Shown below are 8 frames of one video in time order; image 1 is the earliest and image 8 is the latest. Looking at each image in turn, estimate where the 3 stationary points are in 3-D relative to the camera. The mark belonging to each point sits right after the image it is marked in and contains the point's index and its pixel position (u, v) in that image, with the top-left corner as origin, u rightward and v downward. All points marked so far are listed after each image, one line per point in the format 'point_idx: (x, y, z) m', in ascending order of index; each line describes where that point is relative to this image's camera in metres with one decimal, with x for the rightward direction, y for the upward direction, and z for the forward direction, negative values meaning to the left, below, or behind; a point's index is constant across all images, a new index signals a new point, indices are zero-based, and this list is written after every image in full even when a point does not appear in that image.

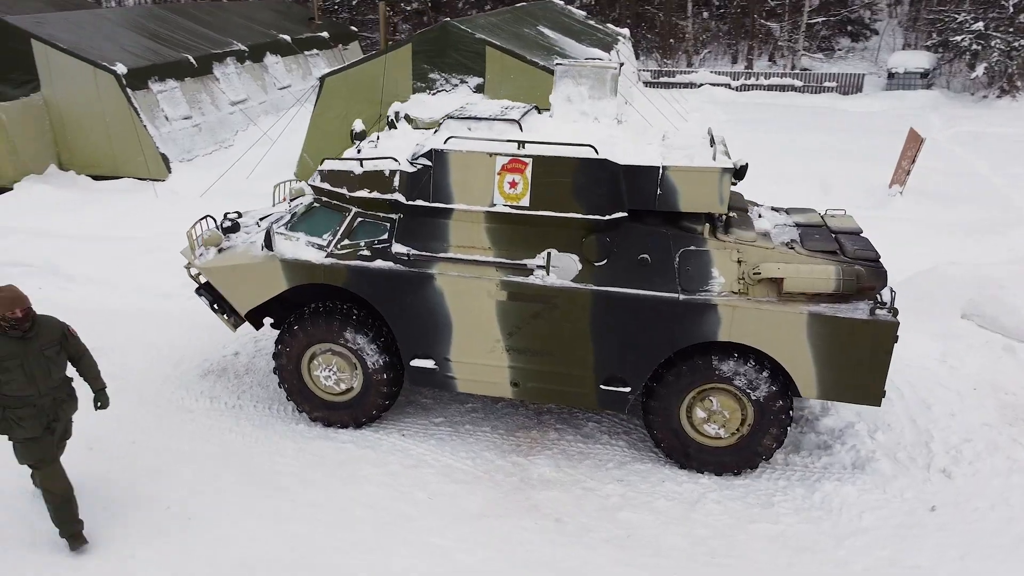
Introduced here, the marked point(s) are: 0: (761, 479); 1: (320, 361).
0: (+1.4, -1.1, +4.5) m
1: (-1.1, -0.4, +4.8) m
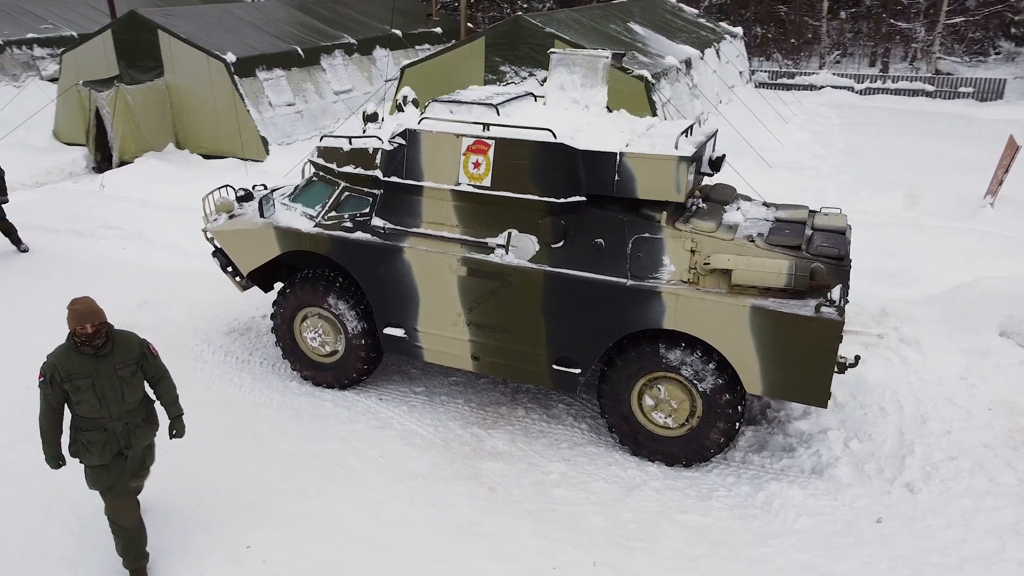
0: (+1.1, -1.0, +4.5) m
1: (-1.3, -0.2, +5.2) m
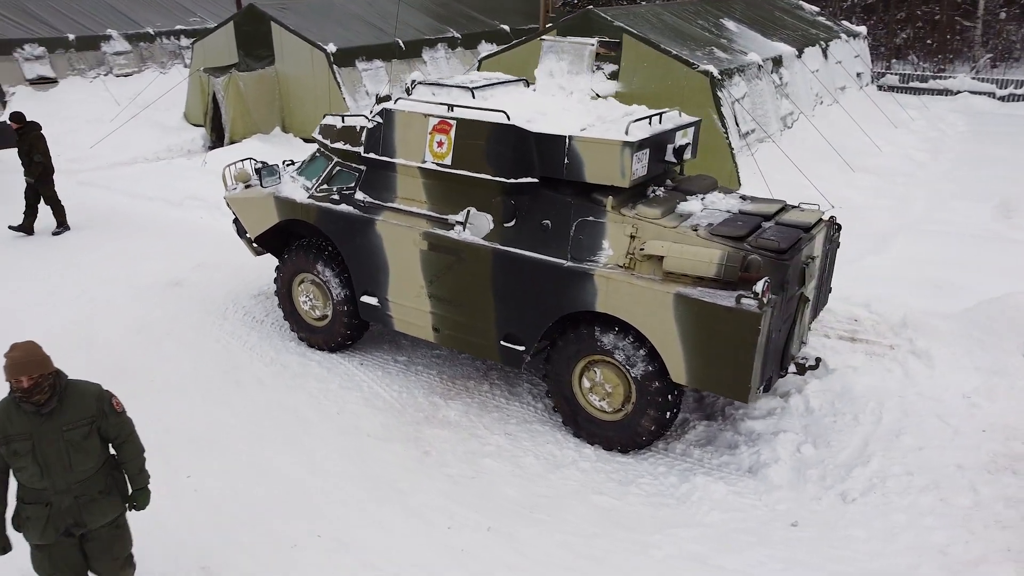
0: (+0.7, -1.0, +4.4) m
1: (-1.4, 0.0, +5.6) m
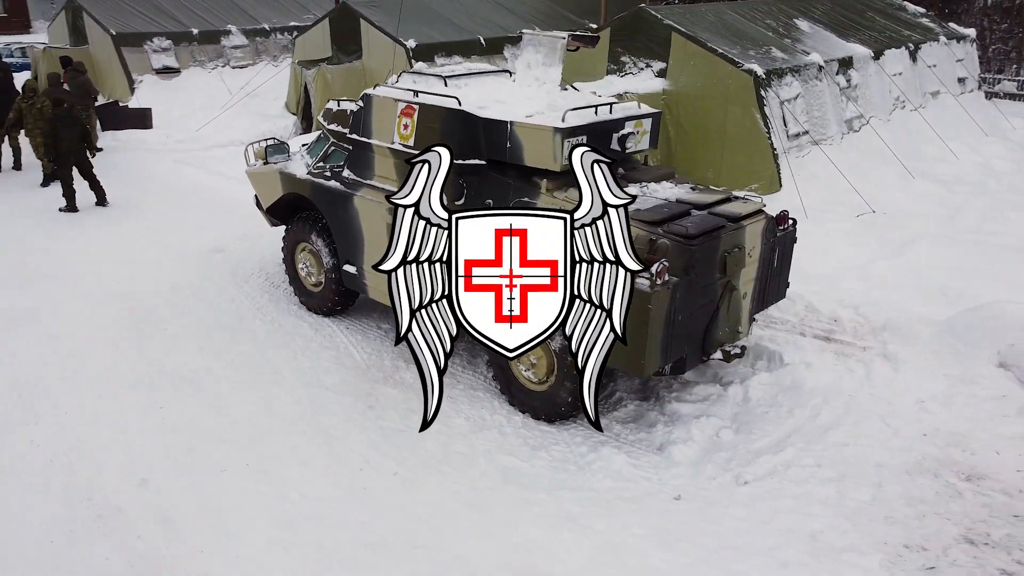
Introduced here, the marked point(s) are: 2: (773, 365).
0: (+0.3, -0.8, +4.7) m
1: (-1.6, +0.2, +6.1) m
2: (+1.7, -0.5, +5.4) m
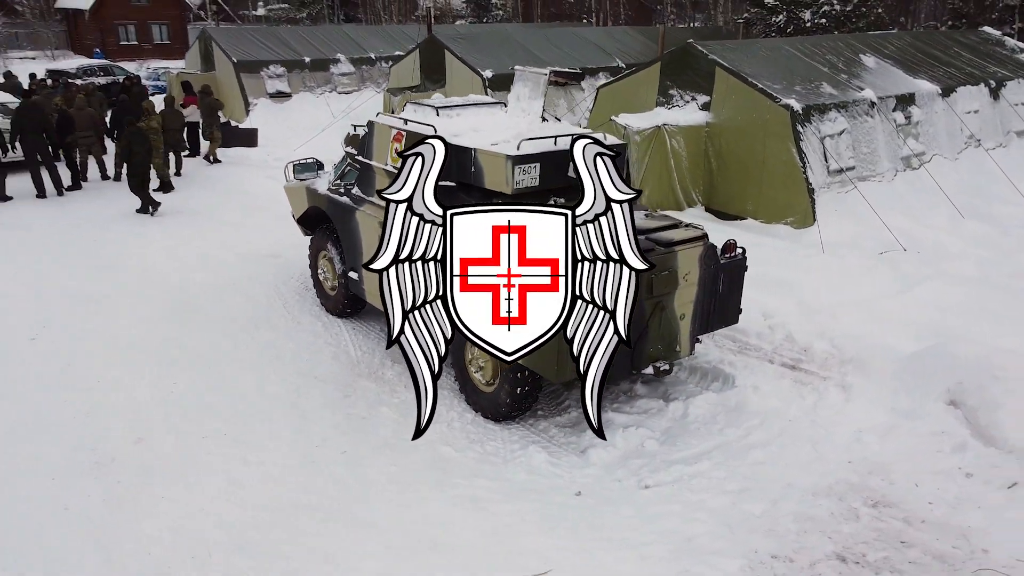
0: (-0.1, -0.9, +5.2) m
1: (-1.6, +0.2, +6.9) m
2: (+1.5, -0.7, +5.6) m
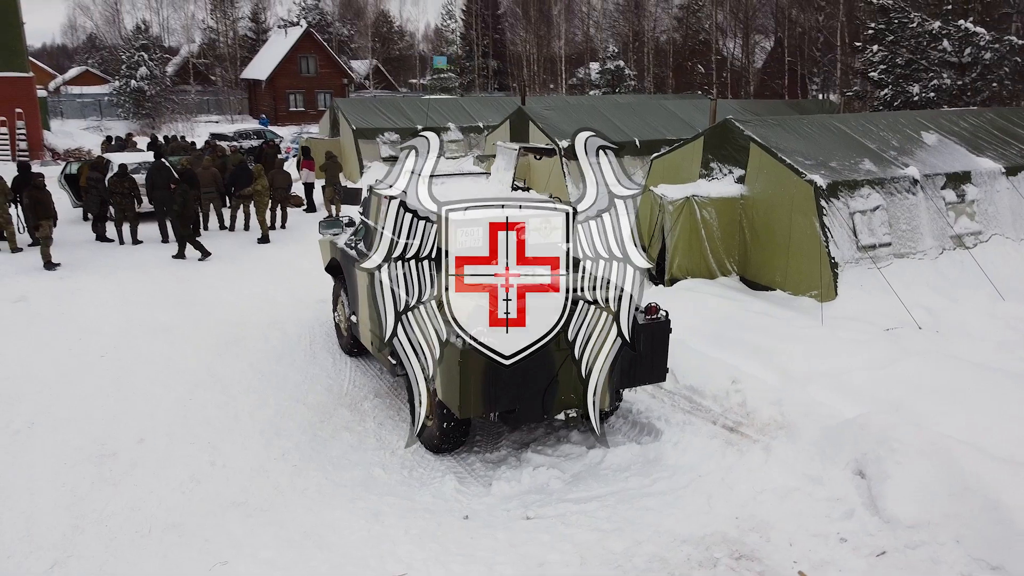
0: (-0.6, -1.2, +5.8) m
1: (-1.7, -0.2, +7.9) m
2: (+1.0, -1.1, +6.0) m
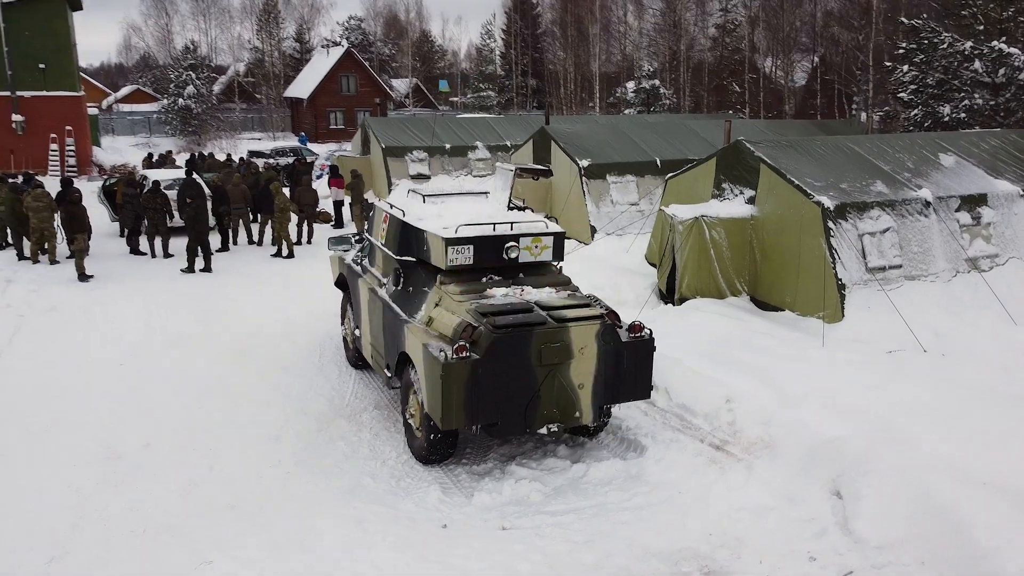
0: (-0.7, -1.4, +6.0) m
1: (-1.7, -0.3, +8.2) m
2: (+0.9, -1.3, +6.1) m
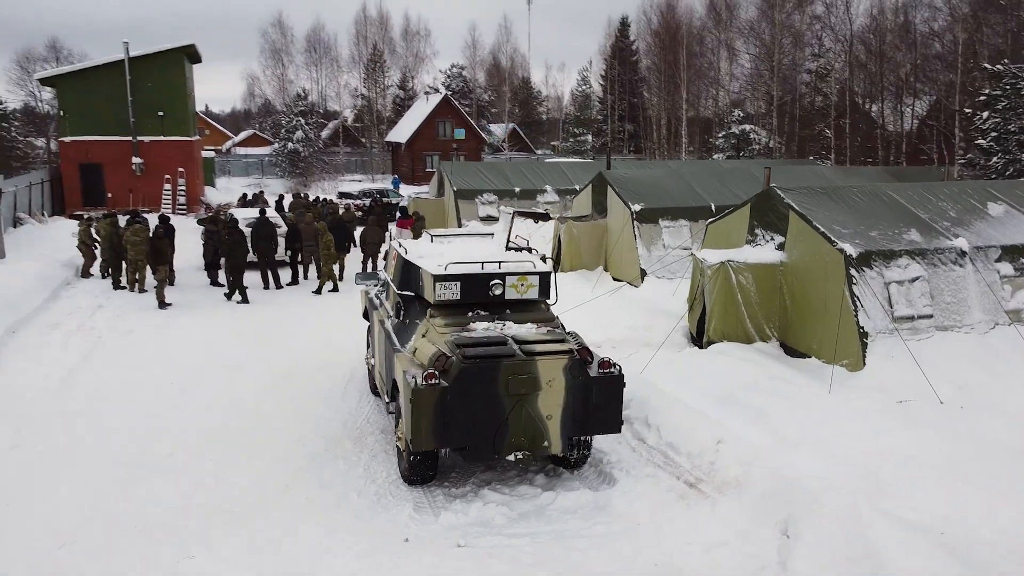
0: (-0.8, -1.6, +6.4) m
1: (-1.6, -0.7, +8.8) m
2: (+0.8, -1.6, +6.3) m
